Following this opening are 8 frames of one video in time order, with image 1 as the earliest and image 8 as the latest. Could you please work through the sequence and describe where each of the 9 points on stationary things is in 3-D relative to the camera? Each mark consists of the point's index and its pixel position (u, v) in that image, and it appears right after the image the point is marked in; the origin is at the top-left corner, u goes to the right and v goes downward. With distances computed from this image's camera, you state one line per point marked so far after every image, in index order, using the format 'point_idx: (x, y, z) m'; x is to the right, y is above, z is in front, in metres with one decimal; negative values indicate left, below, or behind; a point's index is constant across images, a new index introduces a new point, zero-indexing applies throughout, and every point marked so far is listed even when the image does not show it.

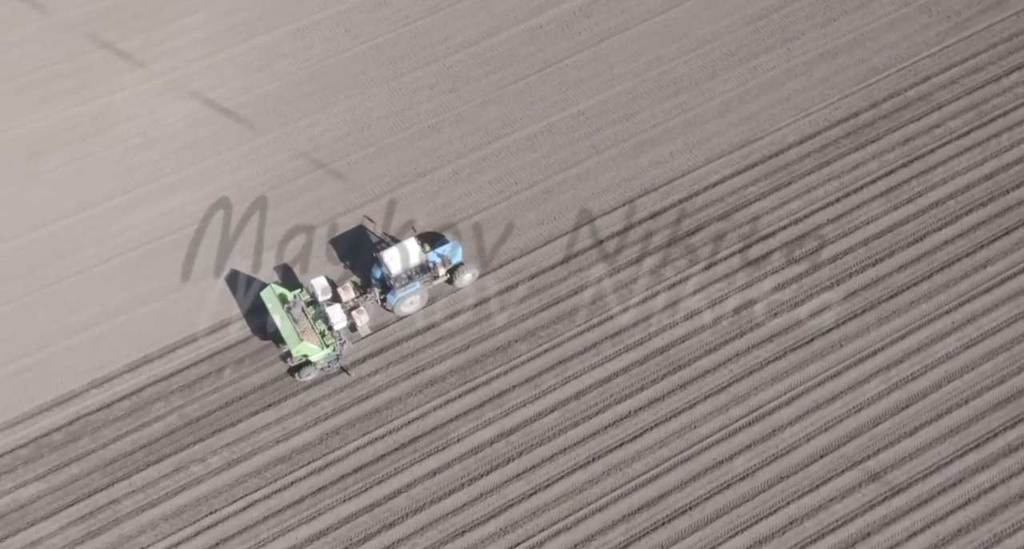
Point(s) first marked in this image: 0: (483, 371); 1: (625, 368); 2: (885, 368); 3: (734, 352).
0: (-0.1, -1.8, +18.3) m
1: (+2.0, -1.6, +17.9) m
2: (+5.8, -1.5, +17.0) m
3: (+3.7, -1.3, +17.6) m
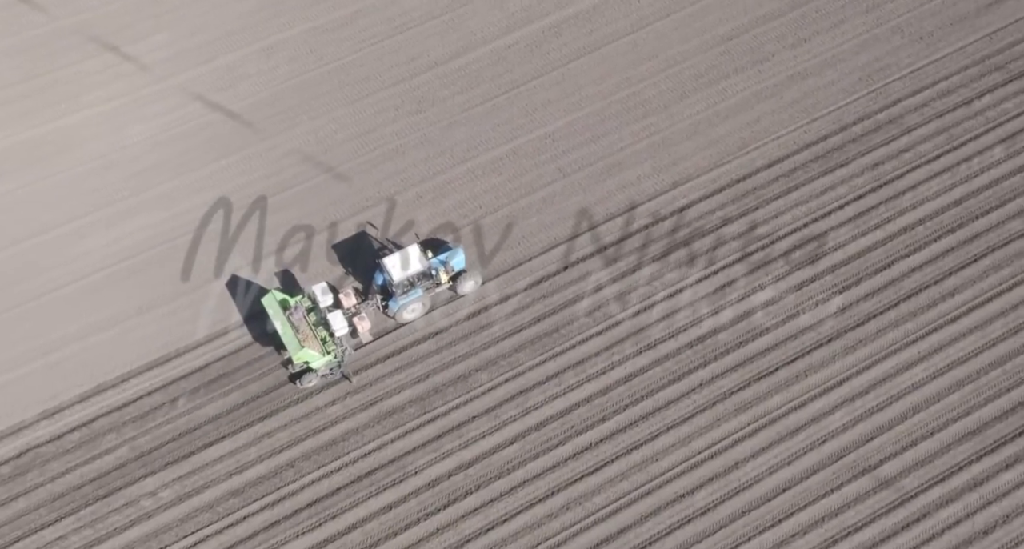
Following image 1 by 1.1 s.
0: (-1.1, -1.9, +16.3) m
1: (+1.1, -1.8, +16.3) m
2: (+4.9, -1.9, +16.2) m
3: (+2.7, -1.6, +16.4) m
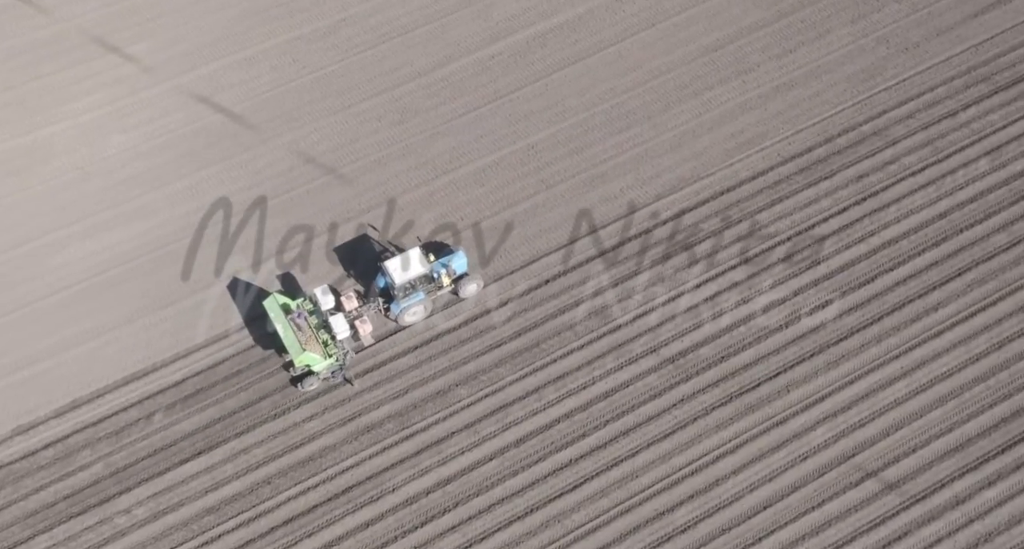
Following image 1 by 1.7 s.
0: (-1.4, -2.1, +16.1) m
1: (+0.8, -2.1, +16.2) m
2: (+4.6, -2.1, +16.1) m
3: (+2.4, -1.8, +16.2) m
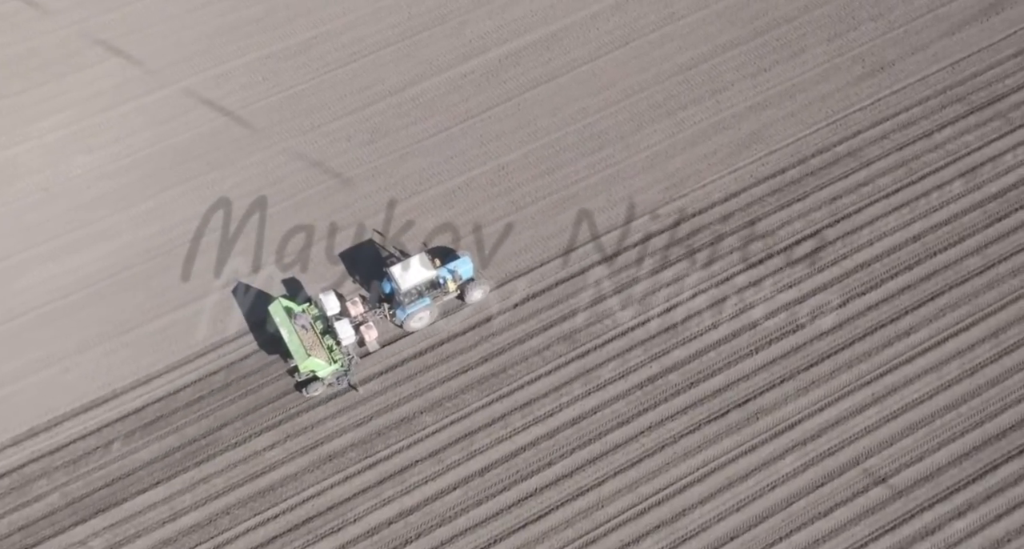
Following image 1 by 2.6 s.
0: (-1.8, -2.5, +15.9) m
1: (+0.3, -2.4, +15.9) m
2: (+4.1, -2.4, +15.8) m
3: (+2.0, -2.2, +16.0) m
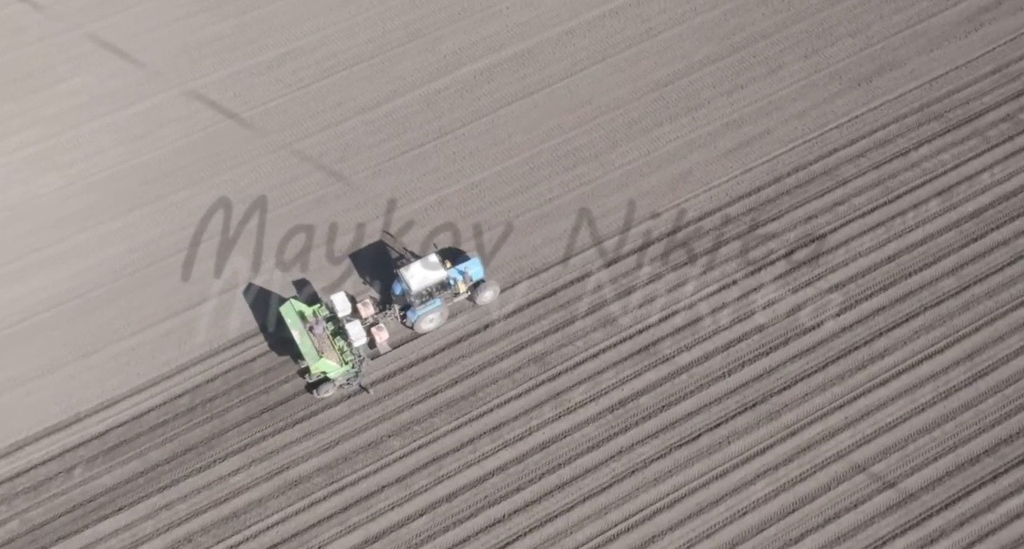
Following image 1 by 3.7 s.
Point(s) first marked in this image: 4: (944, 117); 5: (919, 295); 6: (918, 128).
0: (-2.3, -2.8, +15.7) m
1: (-0.2, -2.7, +15.7) m
2: (+3.7, -2.8, +15.7) m
3: (+1.5, -2.5, +15.8) m
4: (+7.2, +2.6, +18.4) m
5: (+6.2, -0.3, +16.8) m
6: (+6.7, +2.4, +18.3) m
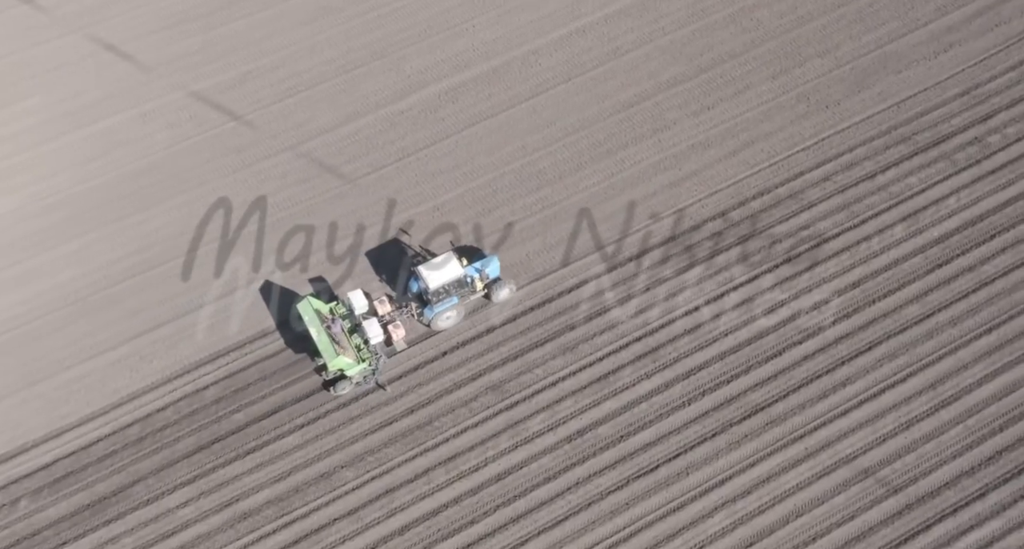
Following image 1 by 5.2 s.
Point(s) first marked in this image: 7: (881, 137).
0: (-2.9, -3.2, +15.4) m
1: (-0.8, -3.1, +15.5) m
2: (+3.1, -3.1, +15.4) m
3: (+0.9, -2.9, +15.6) m
4: (+6.6, +2.2, +18.2) m
5: (+5.6, -0.7, +16.6) m
6: (+6.1, +2.0, +18.1) m
7: (+6.1, +2.3, +18.3) m
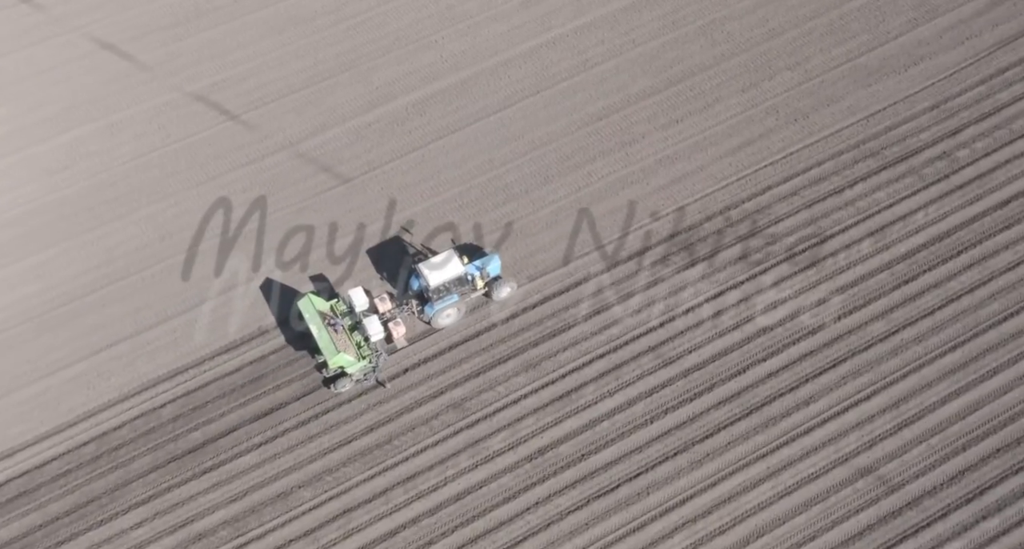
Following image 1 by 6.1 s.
0: (-3.5, -3.4, +15.2) m
1: (-1.3, -3.4, +15.3) m
2: (+2.5, -3.4, +15.3) m
3: (+0.3, -3.1, +15.4) m
4: (+6.0, +1.9, +18.1) m
5: (+5.0, -1.0, +16.5) m
6: (+5.5, +1.8, +18.0) m
7: (+5.5, +2.0, +18.2) m
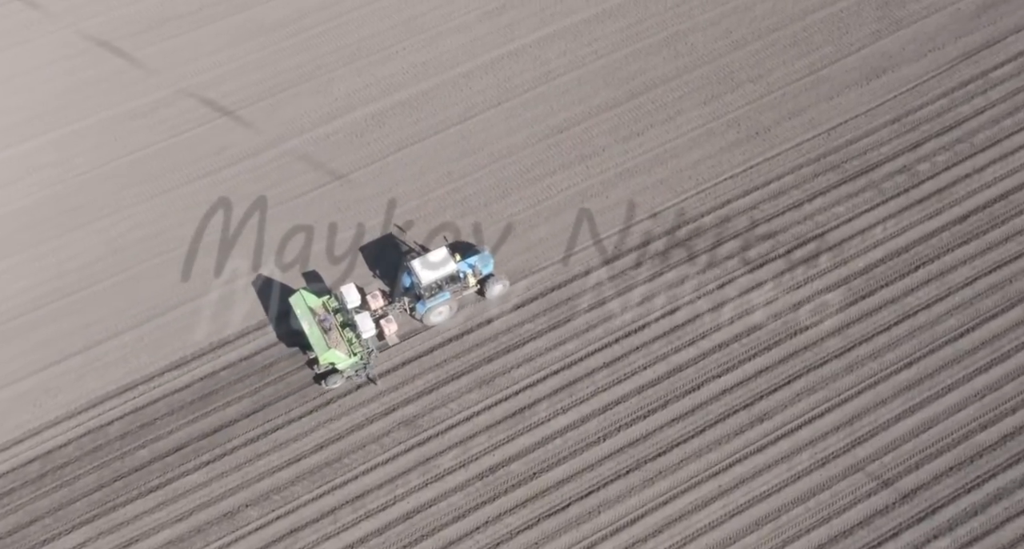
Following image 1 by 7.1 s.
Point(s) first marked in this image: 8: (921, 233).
0: (-4.1, -3.6, +15.1) m
1: (-2.0, -3.6, +15.2) m
2: (+1.8, -3.6, +15.2) m
3: (-0.3, -3.4, +15.3) m
4: (+5.3, +1.7, +18.0) m
5: (+4.3, -1.2, +16.4) m
6: (+4.8, +1.5, +17.9) m
7: (+4.8, +1.8, +18.1) m
8: (+6.4, +0.6, +17.3) m
